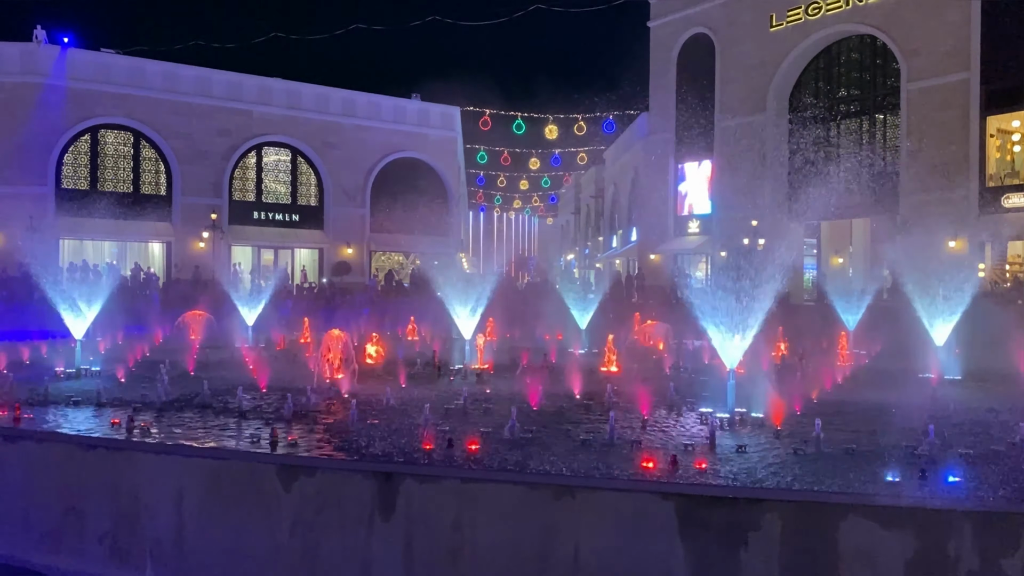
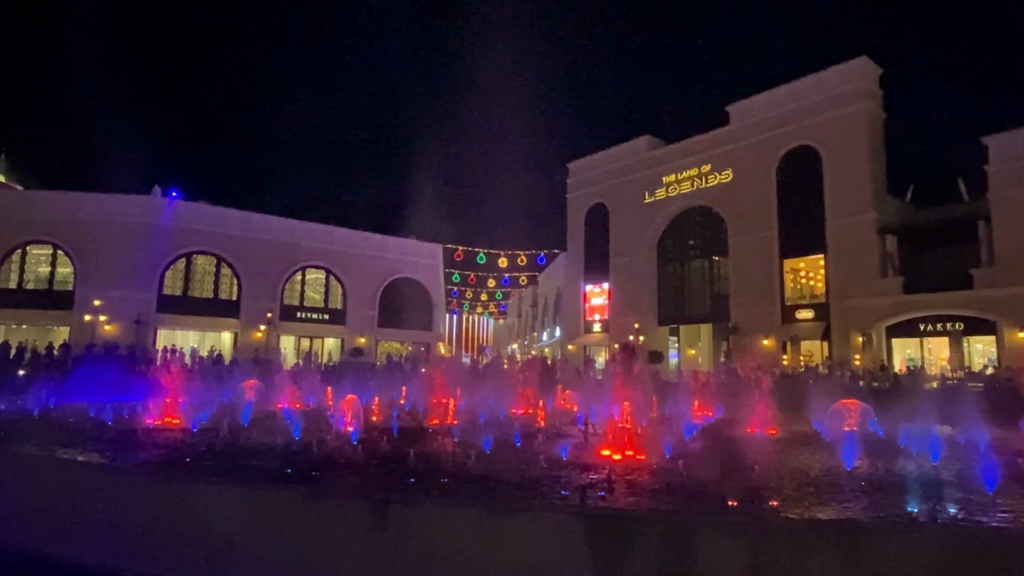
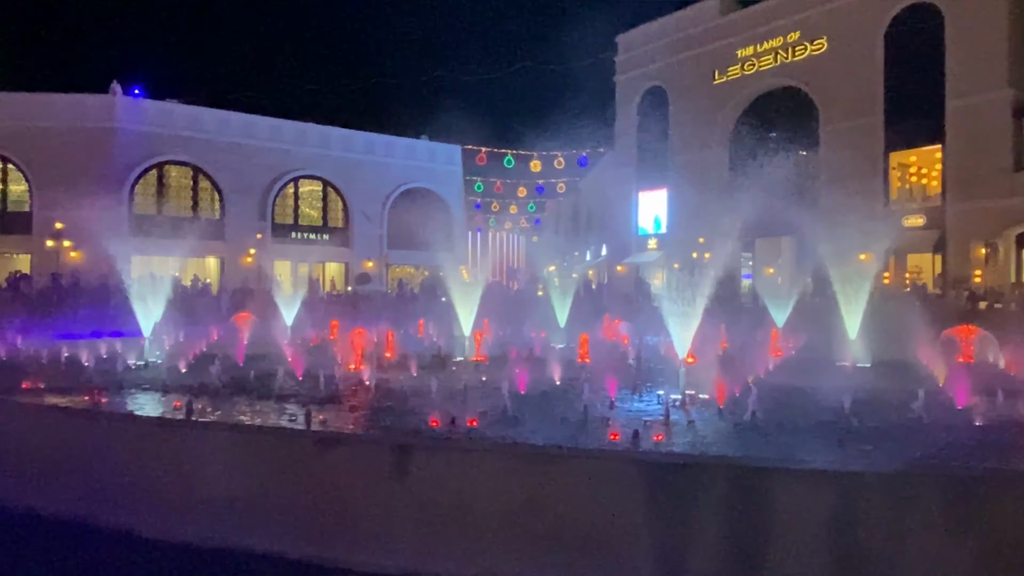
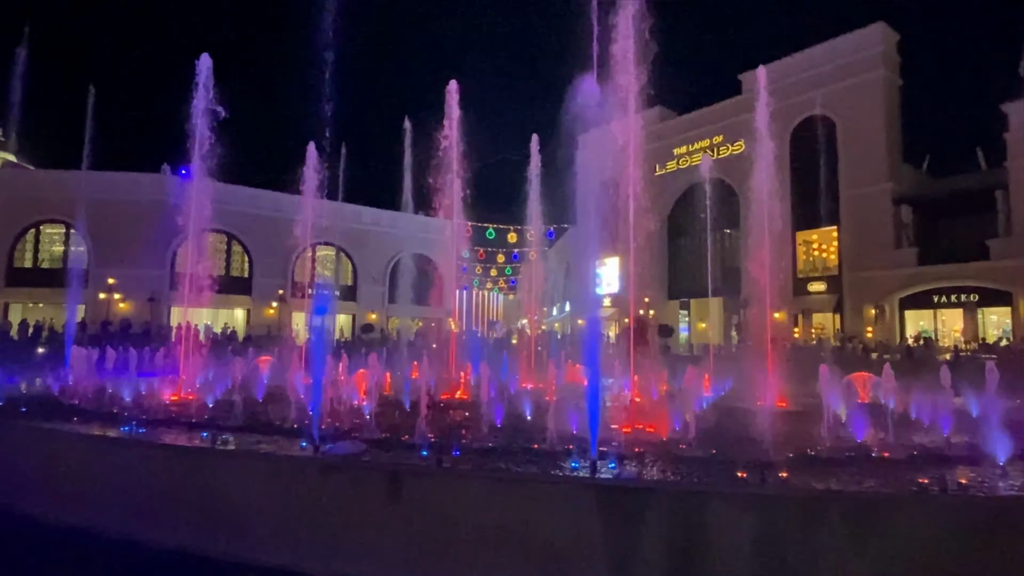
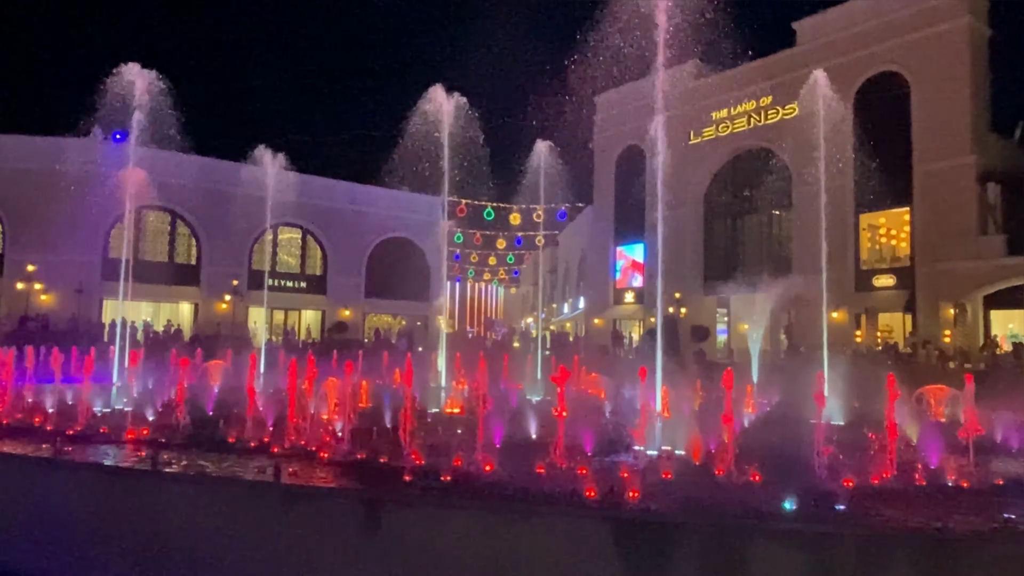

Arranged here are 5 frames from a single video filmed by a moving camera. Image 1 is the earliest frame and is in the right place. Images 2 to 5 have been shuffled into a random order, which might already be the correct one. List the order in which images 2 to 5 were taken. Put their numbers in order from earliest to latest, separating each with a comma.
3, 5, 4, 2
